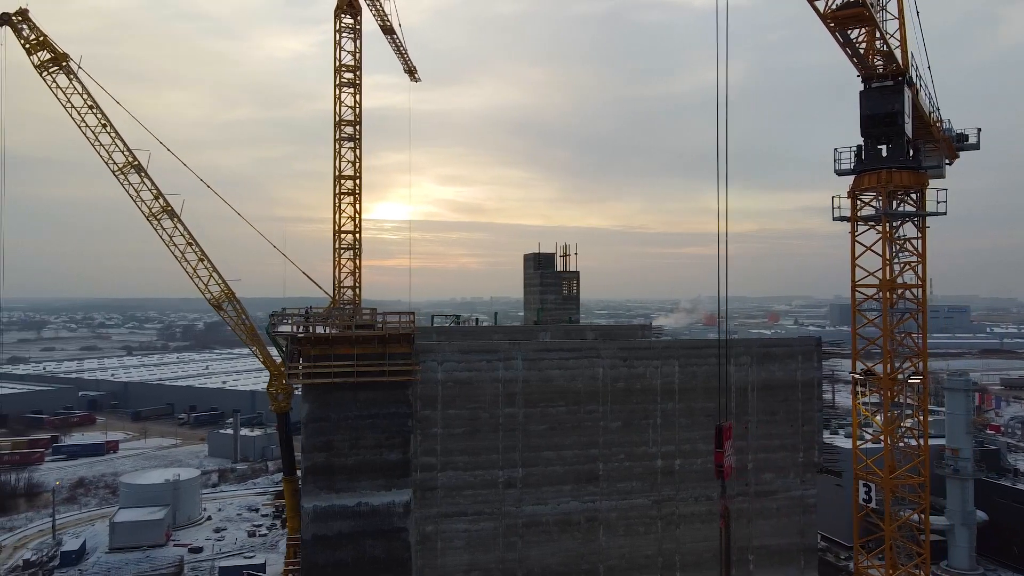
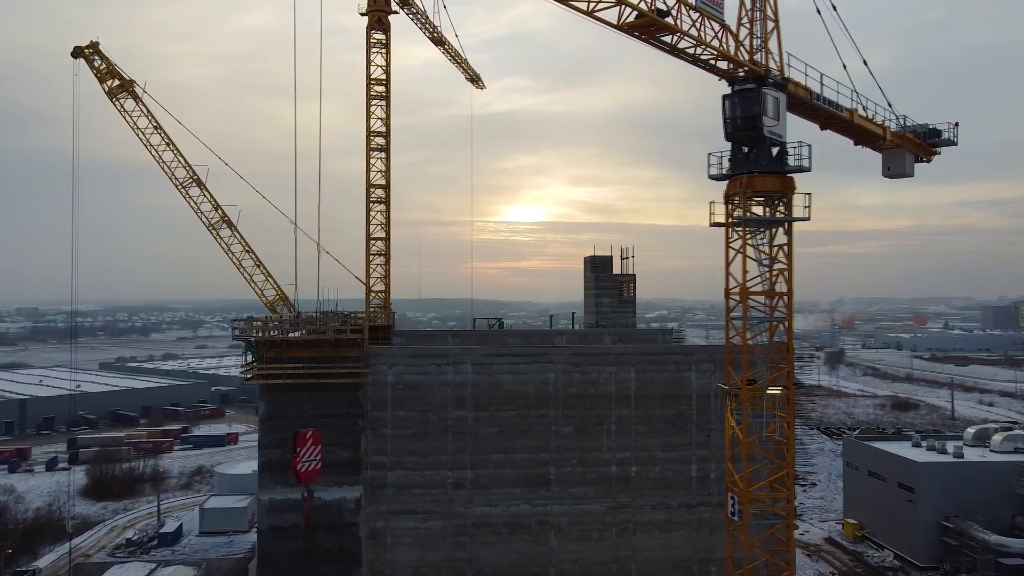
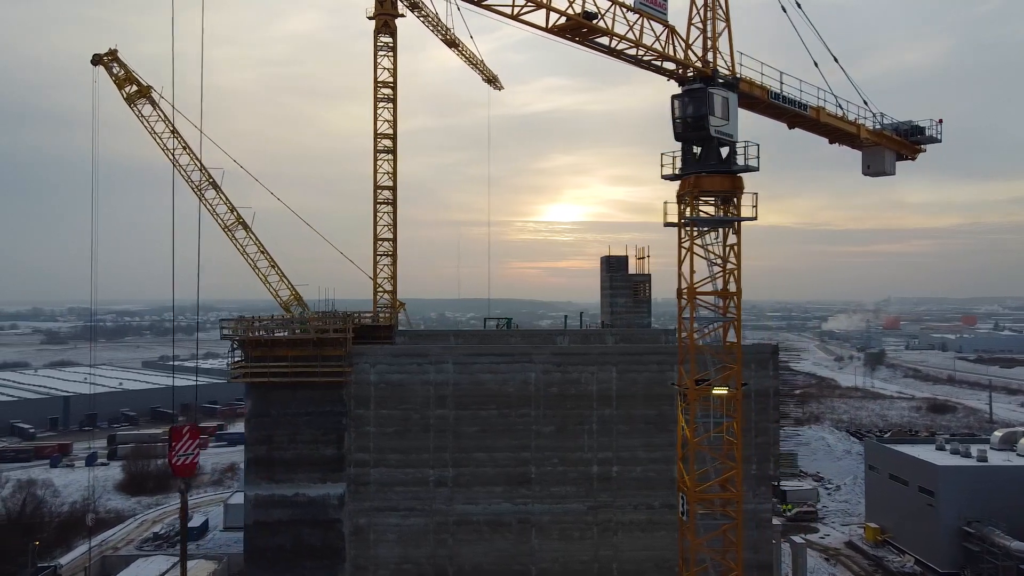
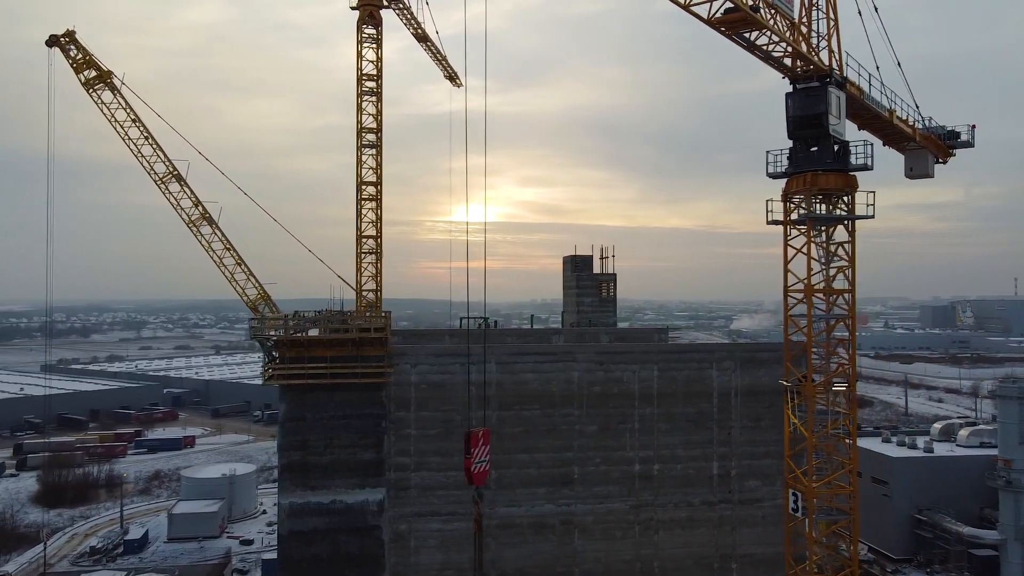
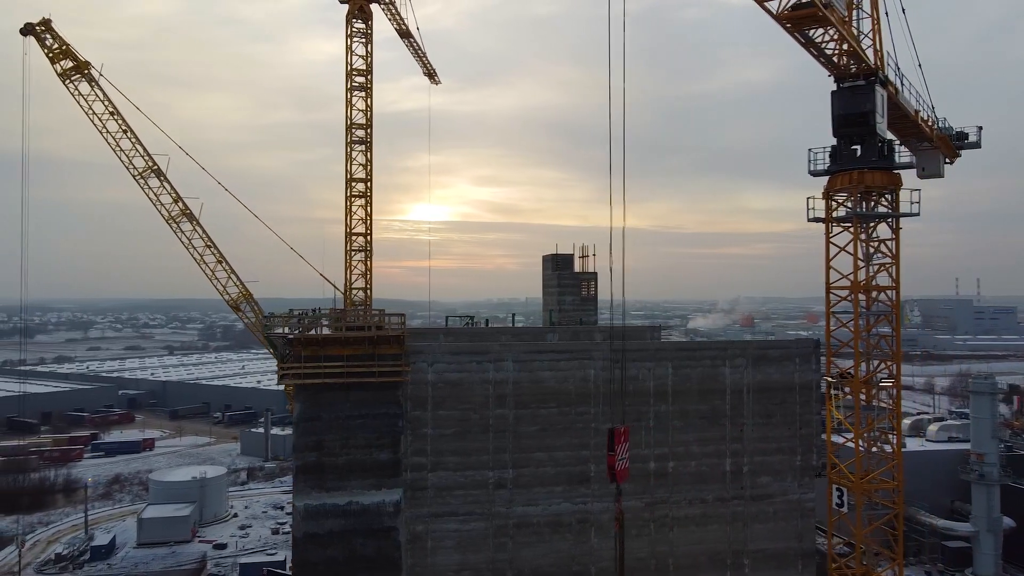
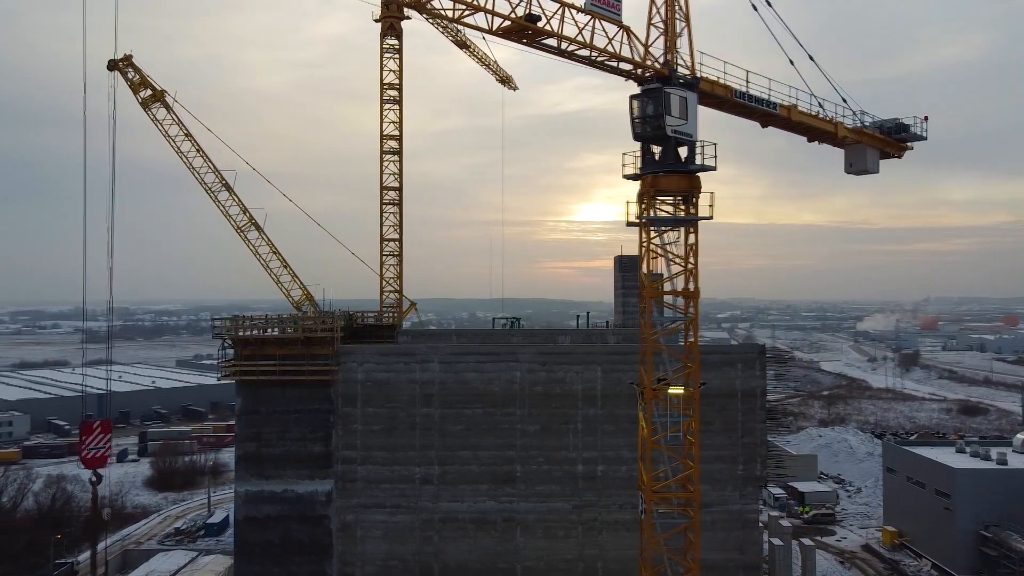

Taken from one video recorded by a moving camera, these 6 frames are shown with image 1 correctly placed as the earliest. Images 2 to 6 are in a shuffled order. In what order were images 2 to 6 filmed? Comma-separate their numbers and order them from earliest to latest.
5, 4, 2, 3, 6
